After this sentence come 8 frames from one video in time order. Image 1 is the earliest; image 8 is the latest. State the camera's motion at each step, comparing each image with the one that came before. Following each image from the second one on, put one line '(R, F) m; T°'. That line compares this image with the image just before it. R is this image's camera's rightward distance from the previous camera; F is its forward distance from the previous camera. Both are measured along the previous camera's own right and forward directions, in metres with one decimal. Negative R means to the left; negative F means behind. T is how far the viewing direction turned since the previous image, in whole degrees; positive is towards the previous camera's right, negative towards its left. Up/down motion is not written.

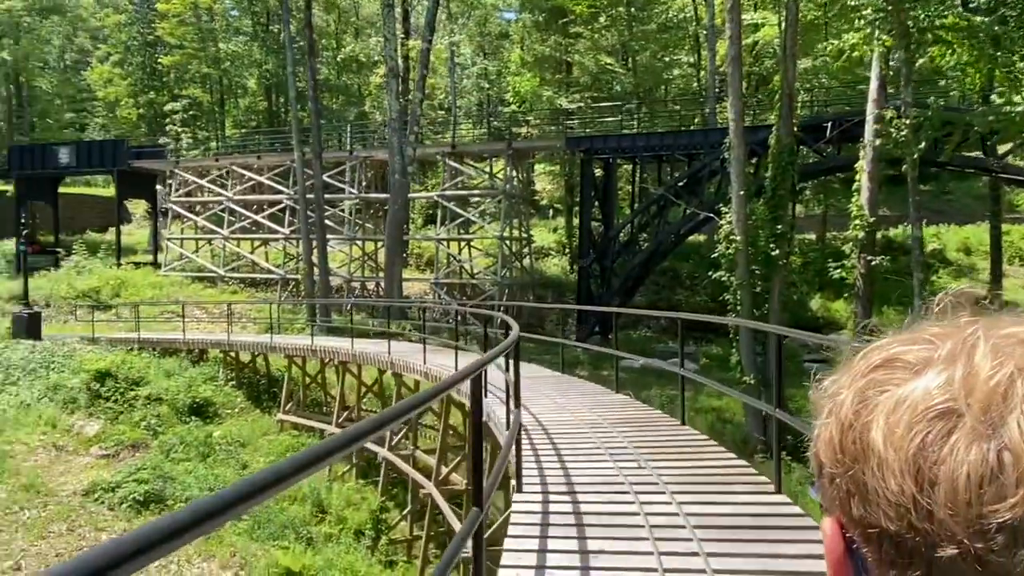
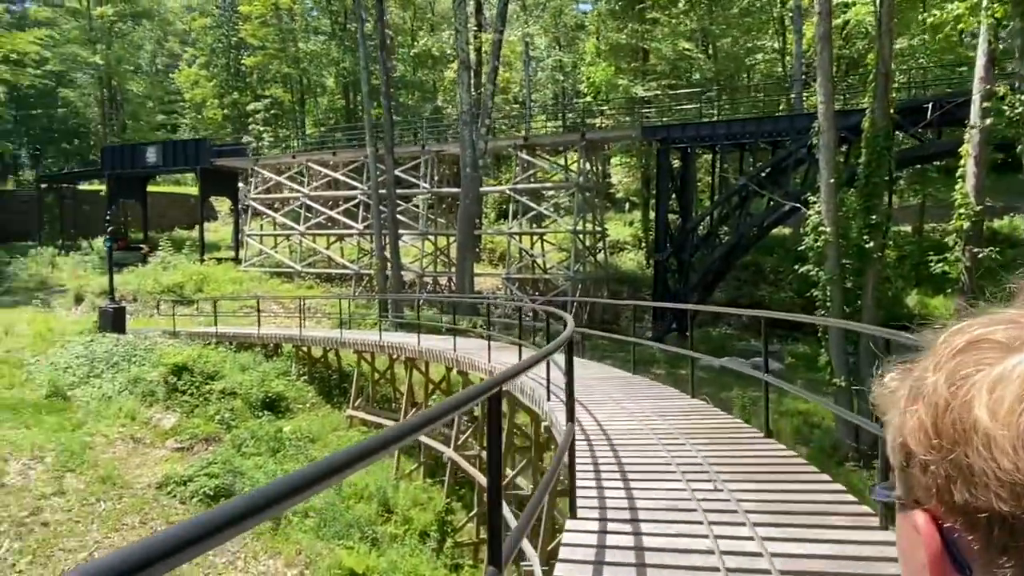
(+0.1, +0.5) m; -6°
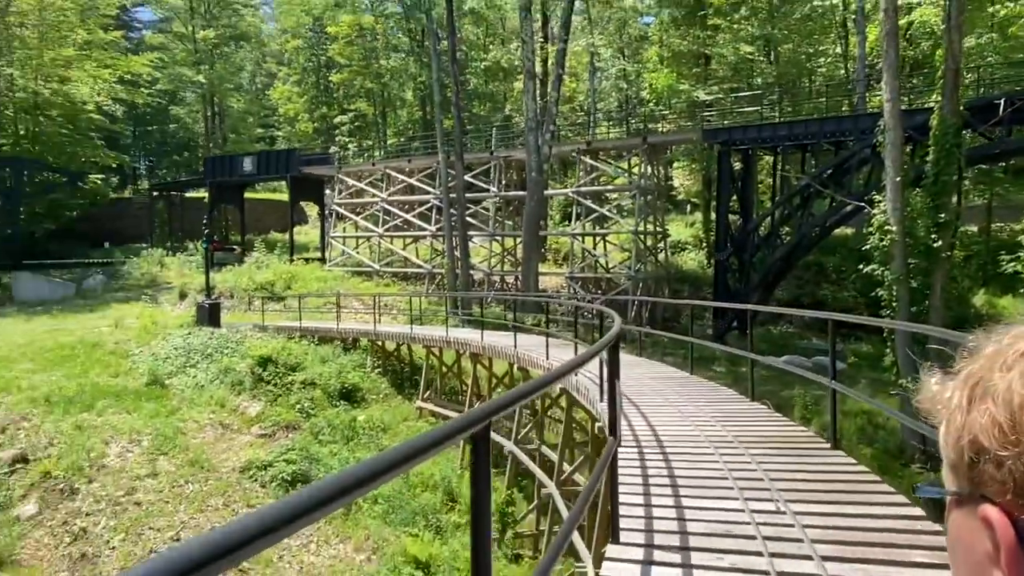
(-0.1, -0.3) m; -5°
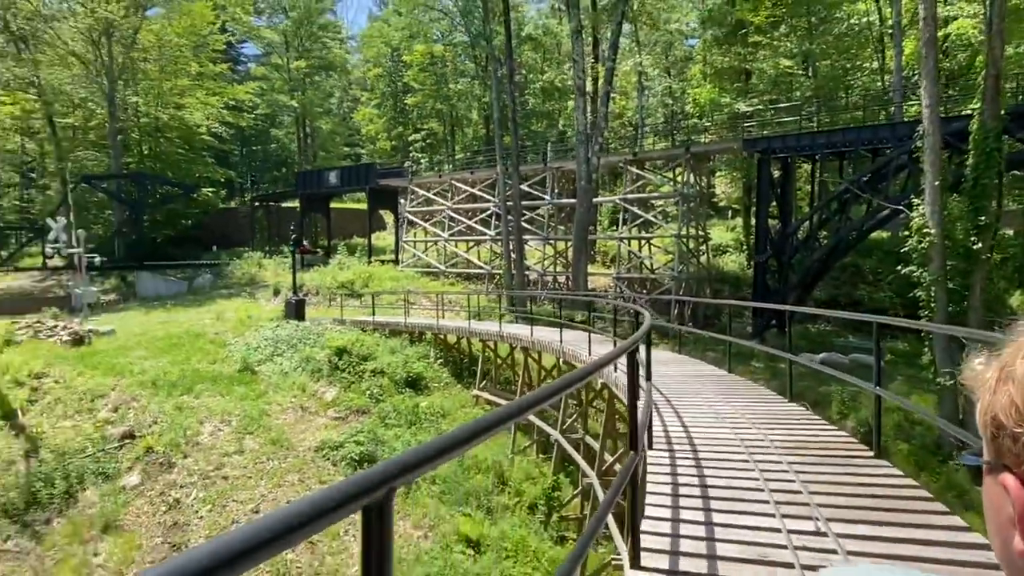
(0.0, -0.9) m; -4°
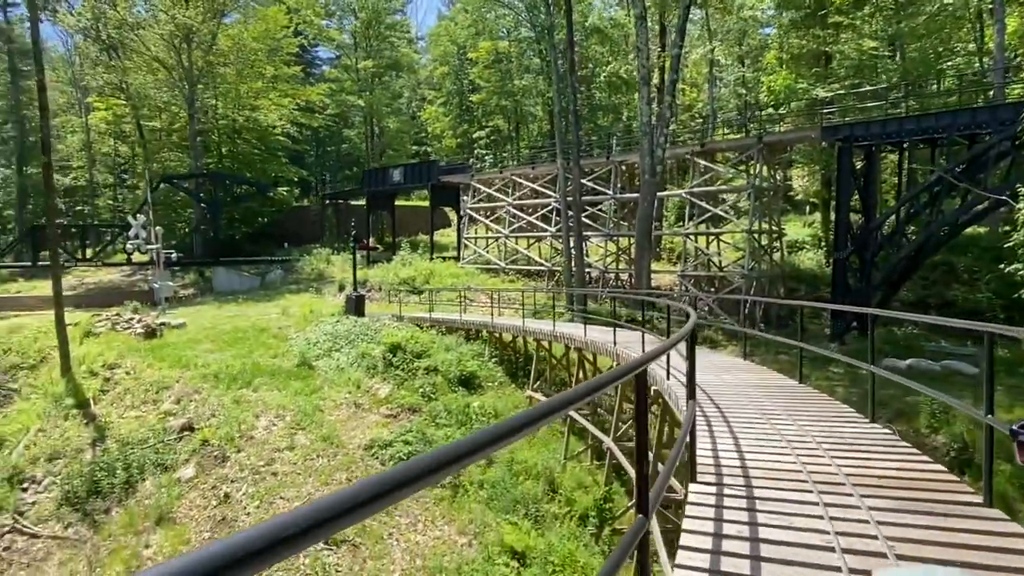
(+0.3, +0.6) m; -6°
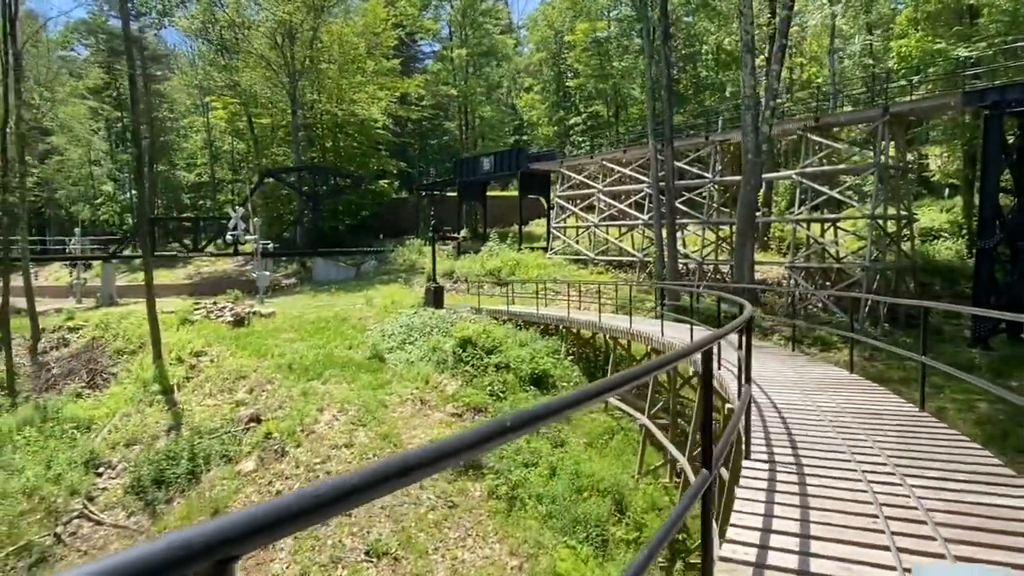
(+0.6, +1.2) m; -9°
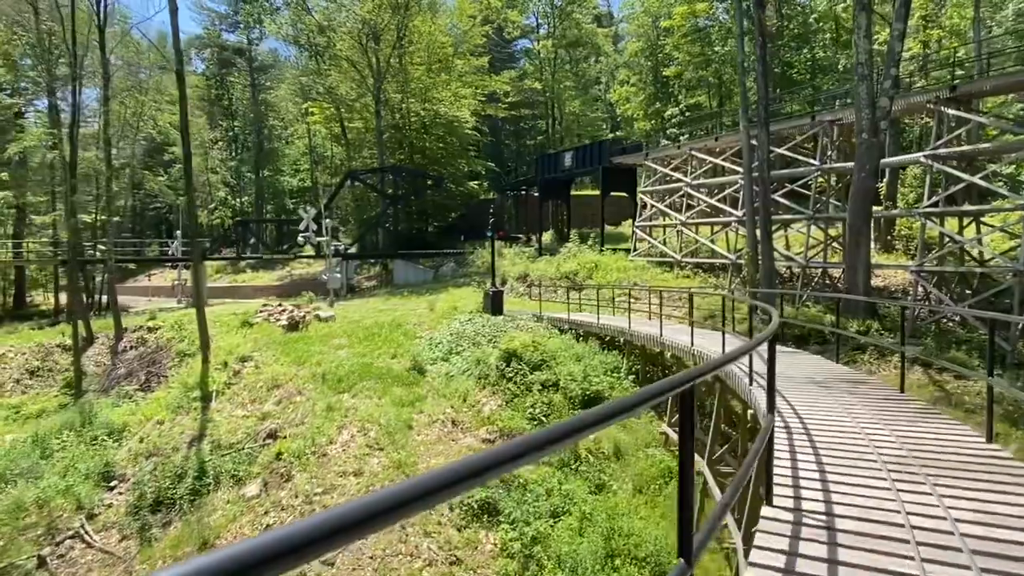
(+1.1, +2.1) m; -9°
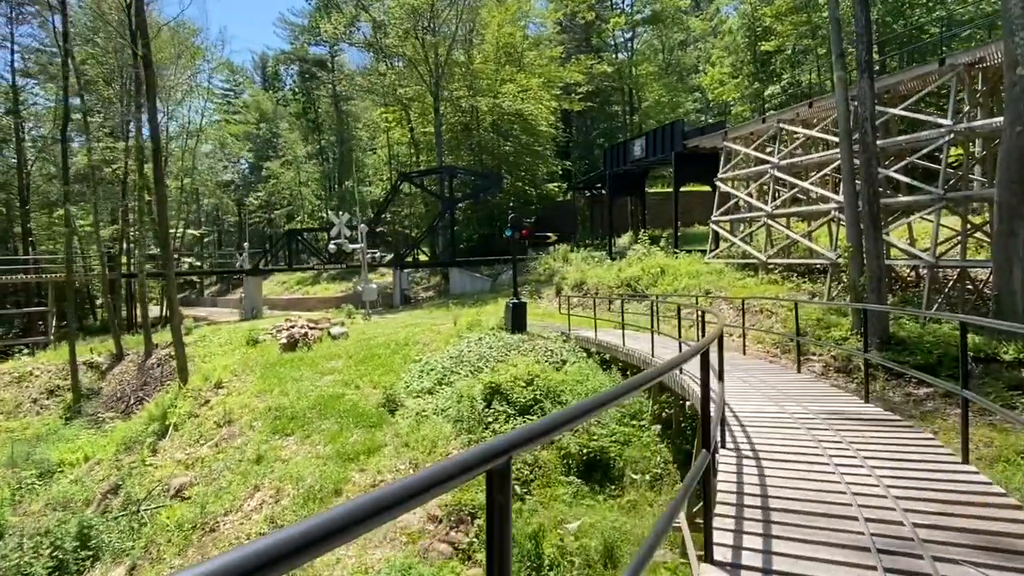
(+1.9, +3.7) m; -10°
